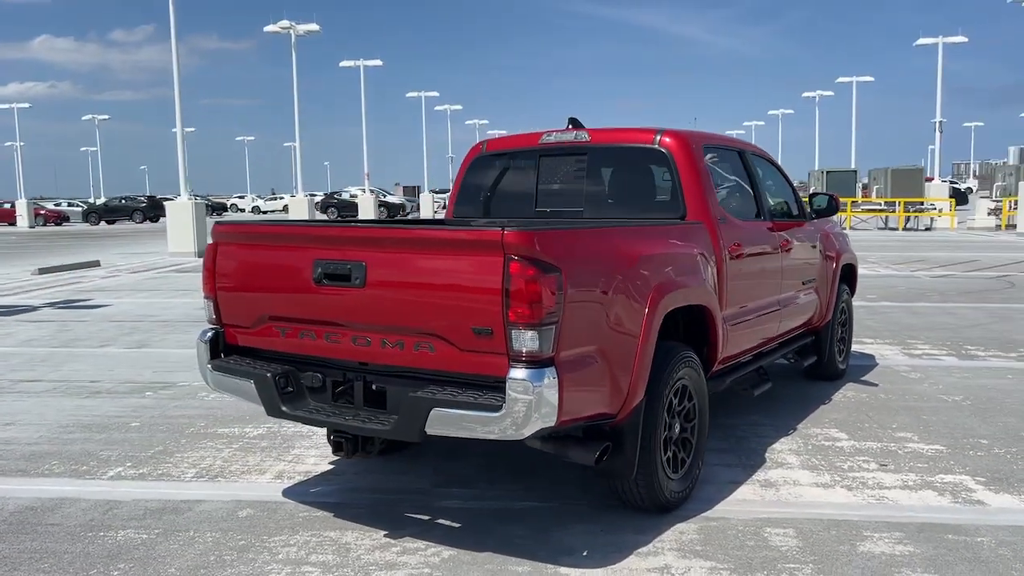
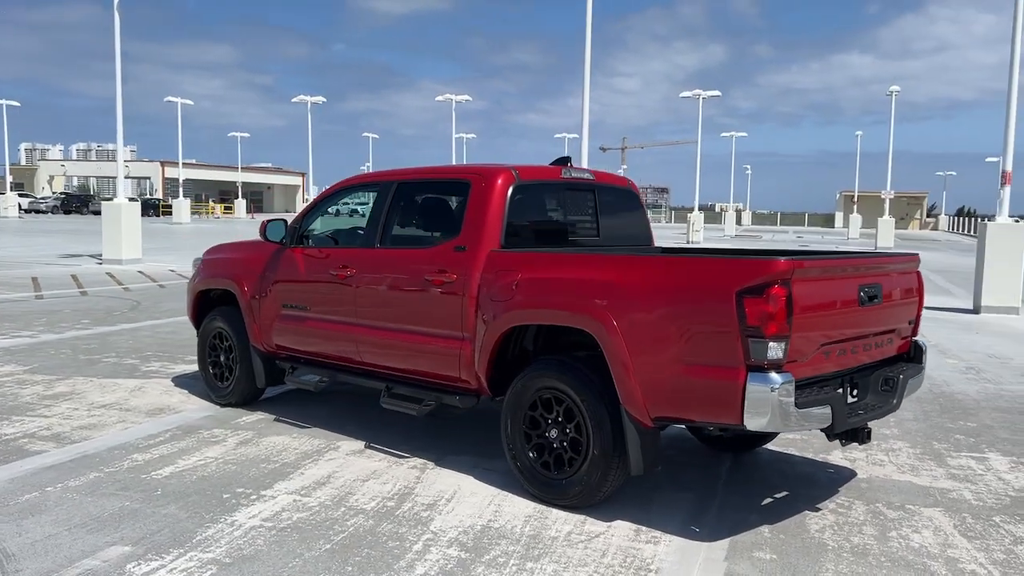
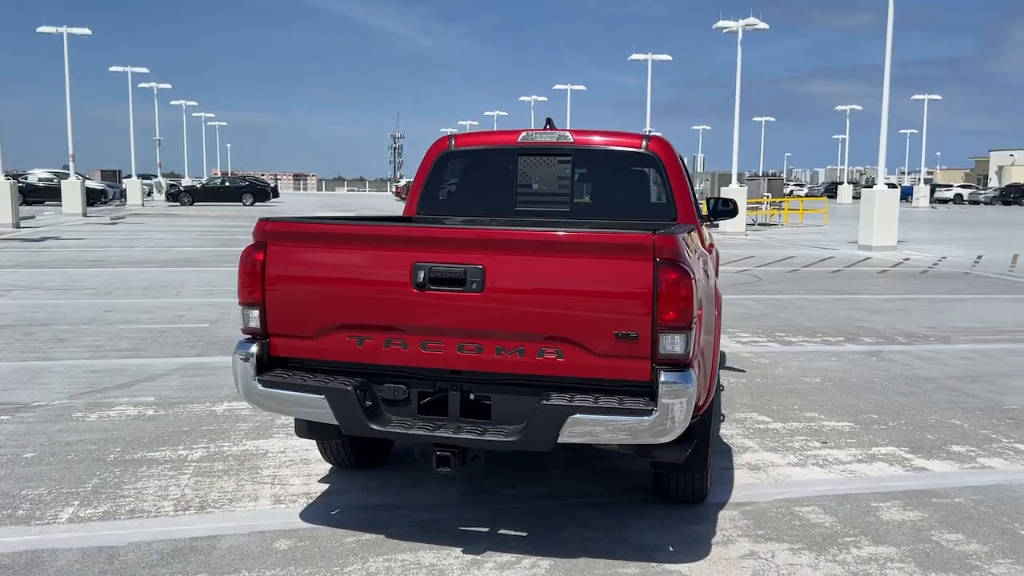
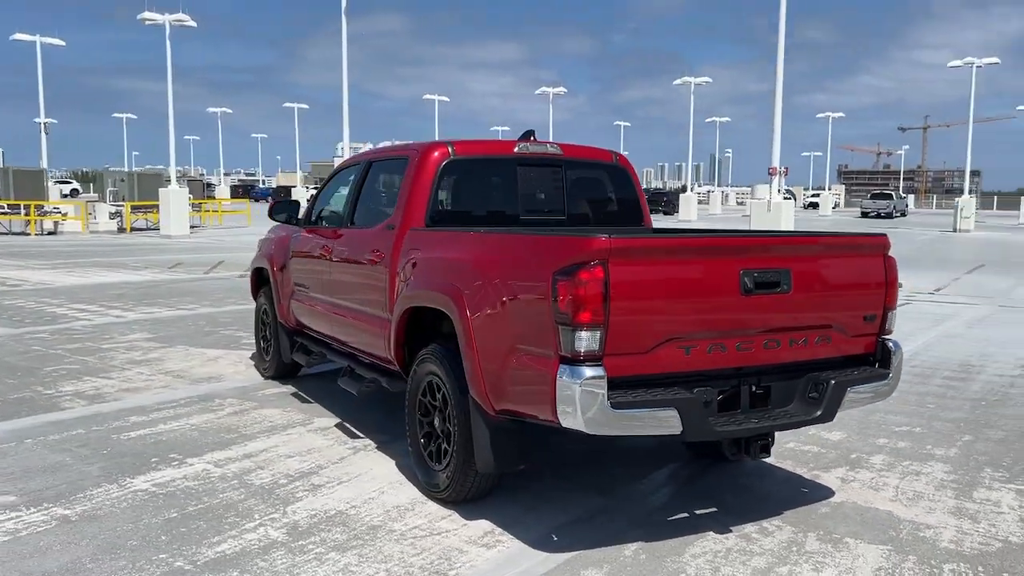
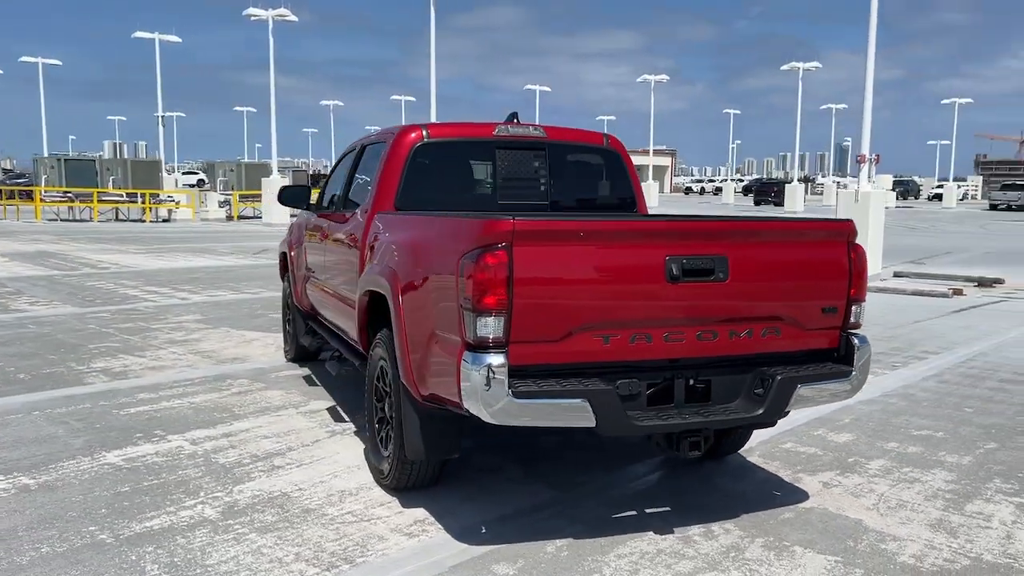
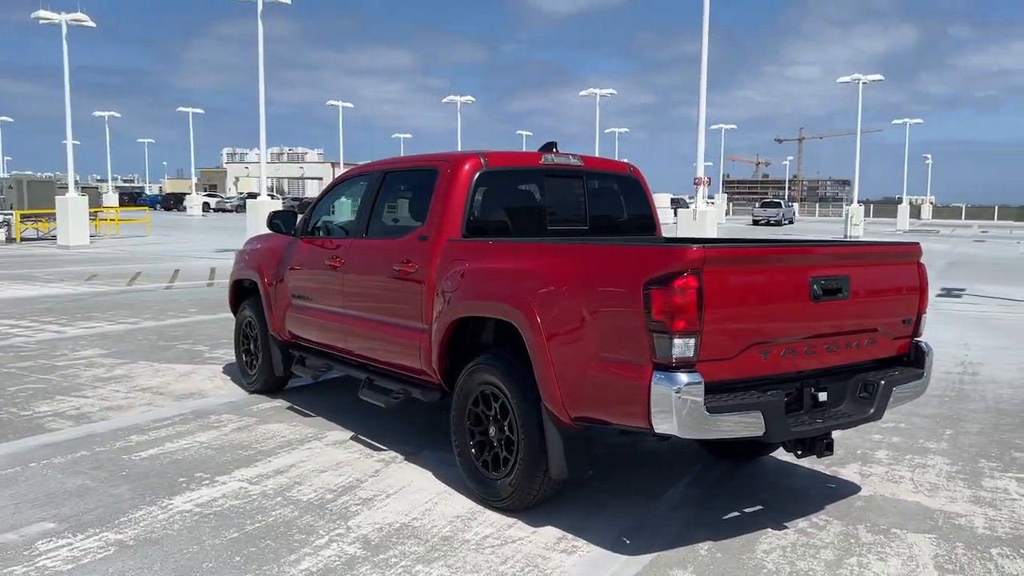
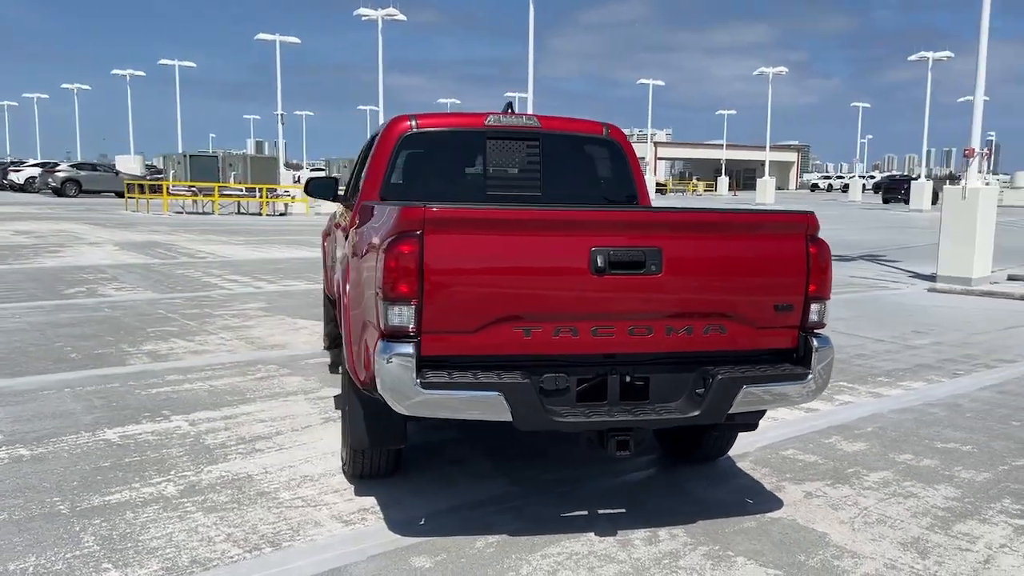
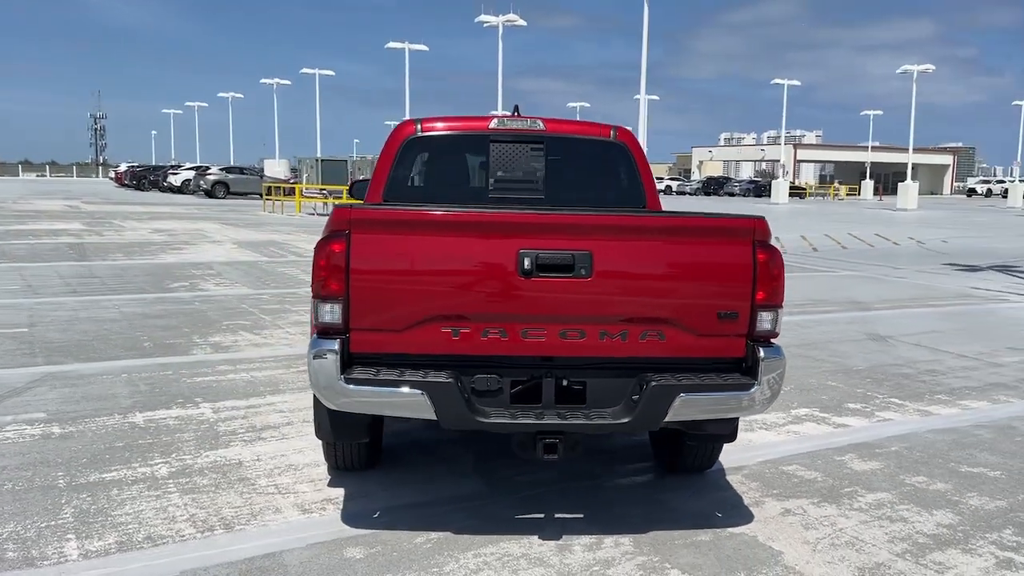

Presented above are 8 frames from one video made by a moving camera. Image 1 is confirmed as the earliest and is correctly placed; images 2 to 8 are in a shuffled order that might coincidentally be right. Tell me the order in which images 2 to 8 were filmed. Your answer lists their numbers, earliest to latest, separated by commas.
3, 8, 7, 5, 4, 6, 2
